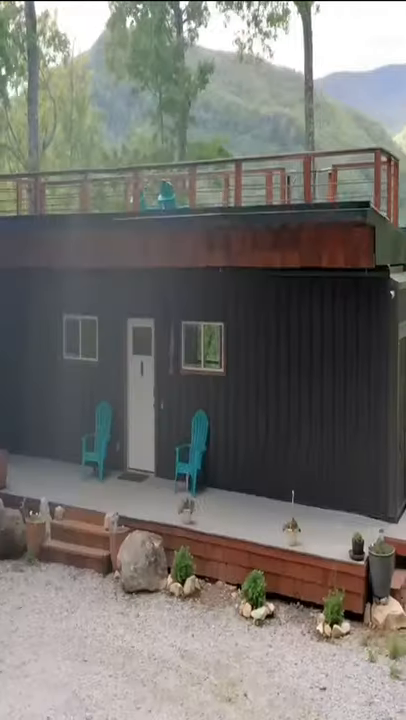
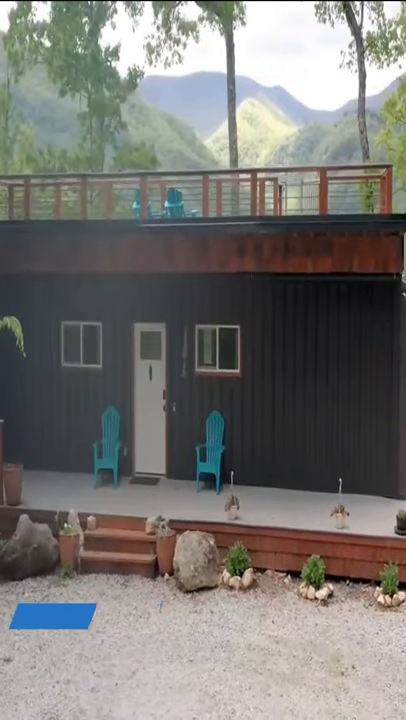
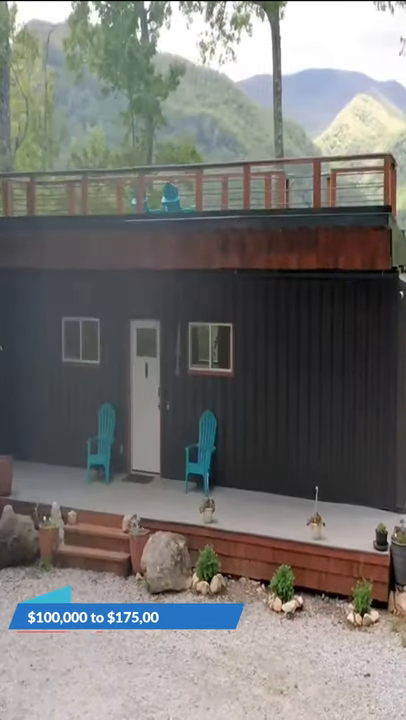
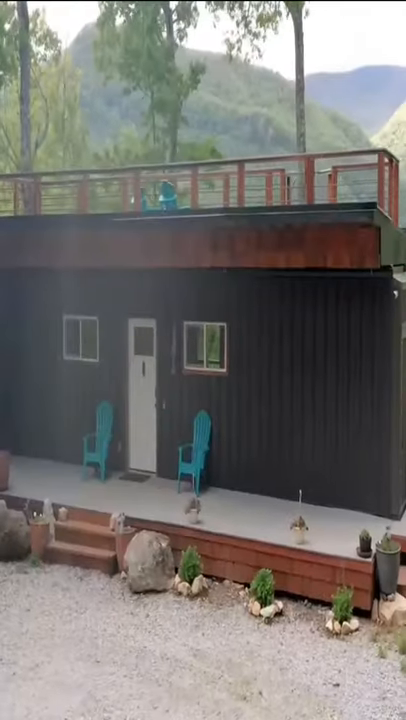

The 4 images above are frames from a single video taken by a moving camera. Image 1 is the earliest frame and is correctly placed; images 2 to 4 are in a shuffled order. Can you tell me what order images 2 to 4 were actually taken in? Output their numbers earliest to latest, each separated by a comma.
4, 3, 2
